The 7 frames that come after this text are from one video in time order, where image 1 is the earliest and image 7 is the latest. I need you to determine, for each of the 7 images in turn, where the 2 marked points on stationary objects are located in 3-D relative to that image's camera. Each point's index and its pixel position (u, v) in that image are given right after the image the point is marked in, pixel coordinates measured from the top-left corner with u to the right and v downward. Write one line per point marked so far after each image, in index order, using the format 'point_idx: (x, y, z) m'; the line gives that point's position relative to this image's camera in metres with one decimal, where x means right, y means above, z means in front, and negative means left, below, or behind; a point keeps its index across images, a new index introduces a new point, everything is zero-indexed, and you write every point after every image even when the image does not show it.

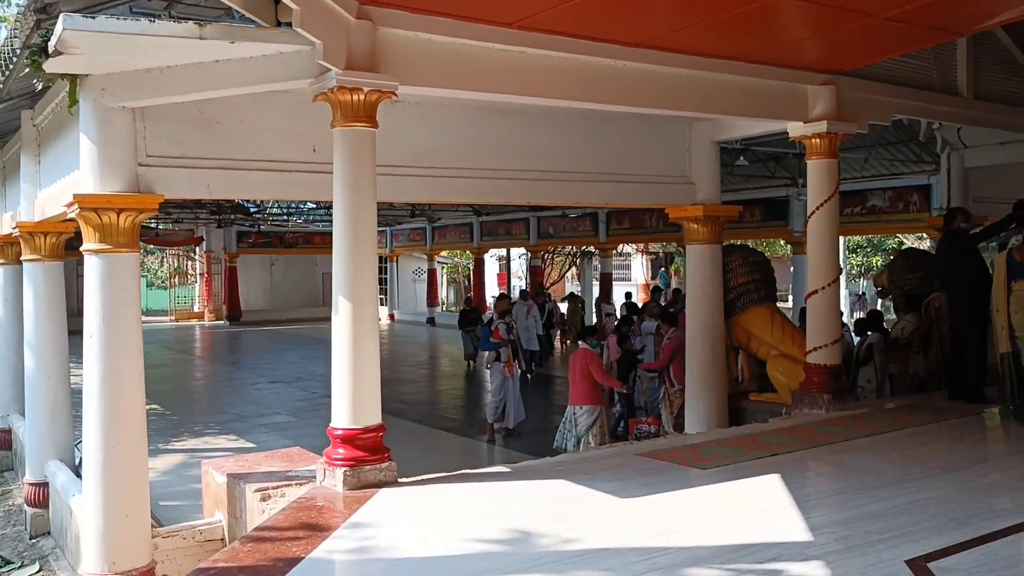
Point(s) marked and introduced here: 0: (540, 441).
0: (+0.3, -1.5, +8.7) m
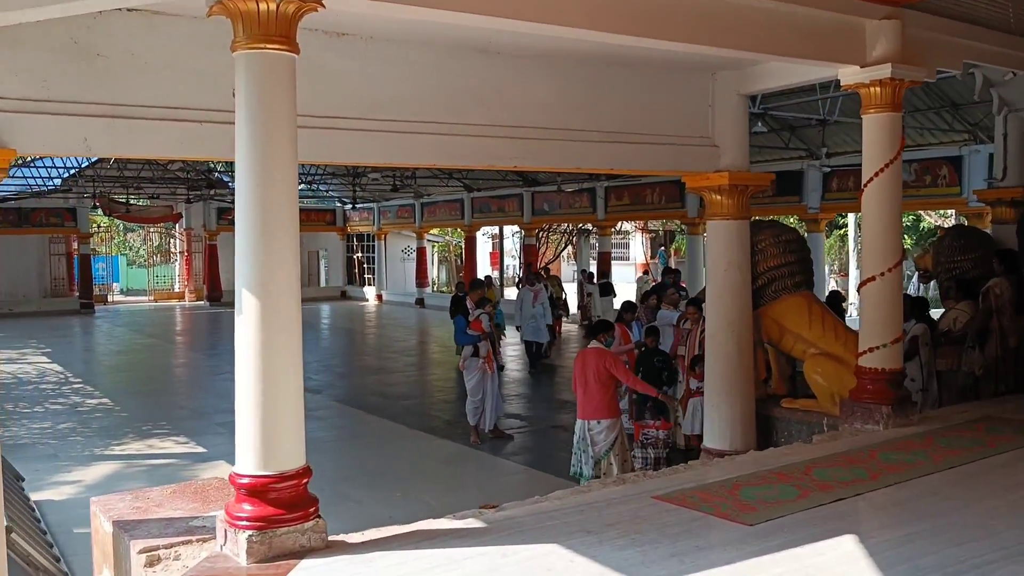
0: (+0.2, -1.3, +7.6) m
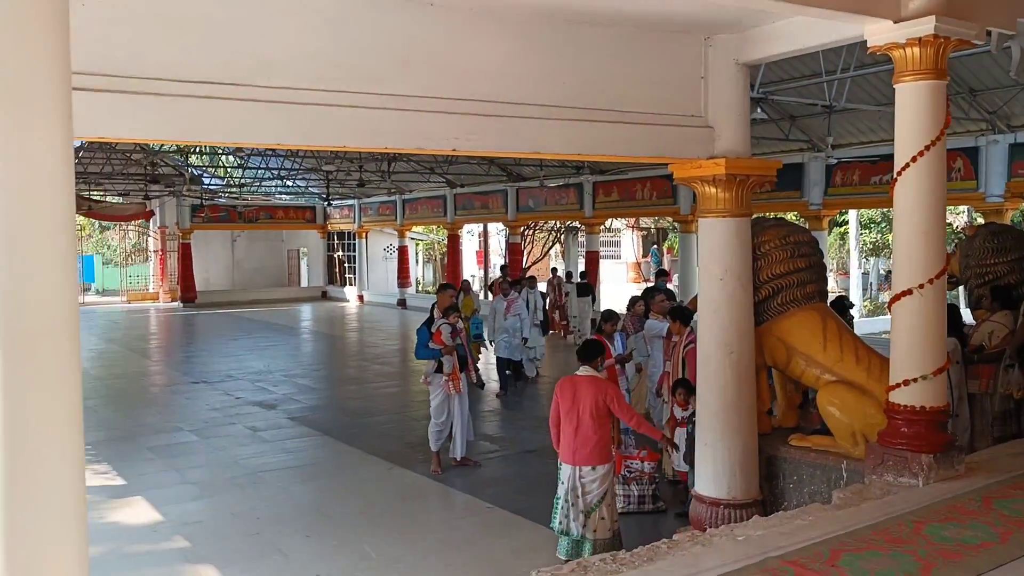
0: (-0.1, -1.4, +6.7) m
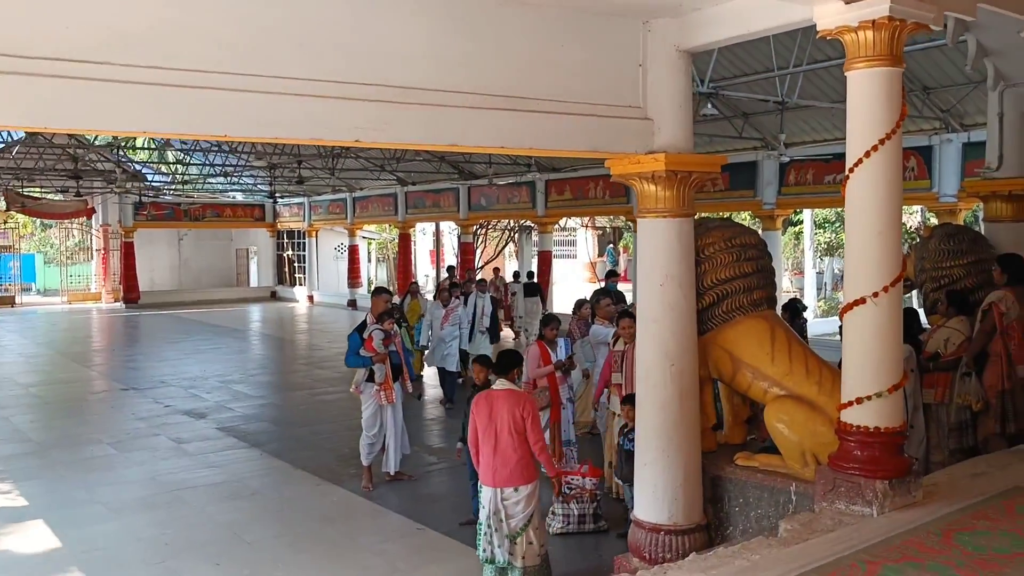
0: (-0.5, -1.4, +6.3) m
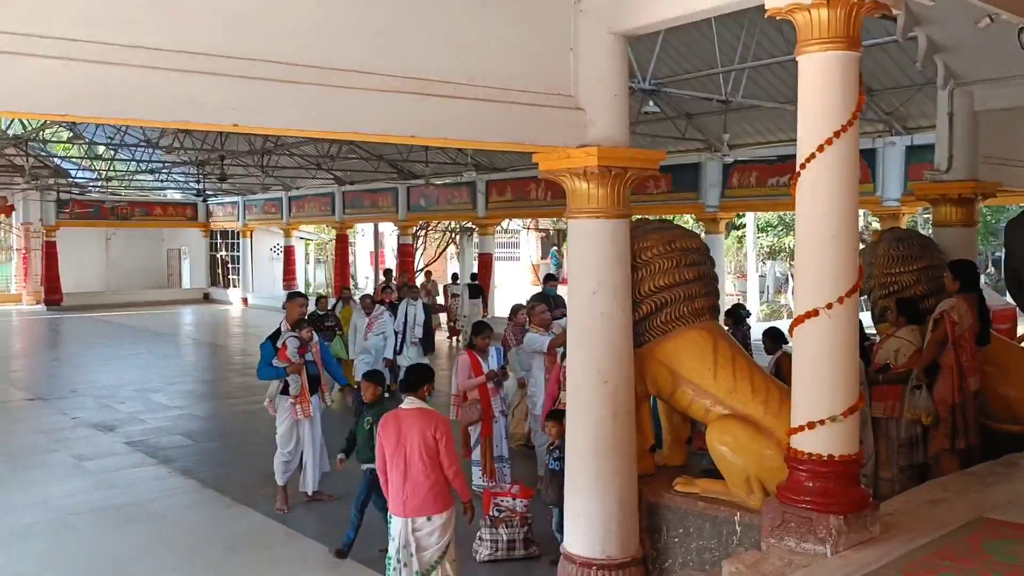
0: (-1.0, -1.4, +5.8) m
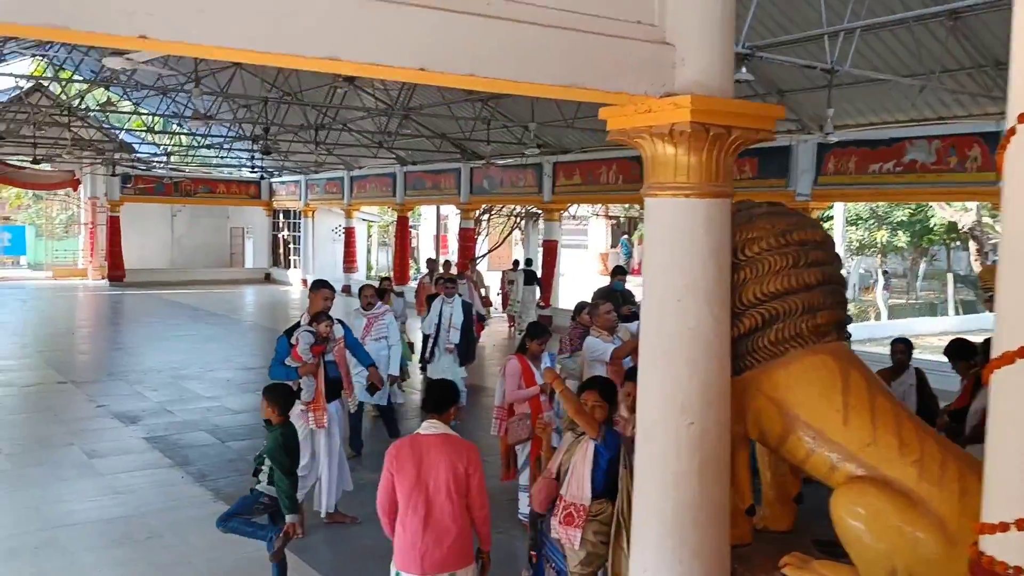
0: (-0.7, -1.4, +5.0) m
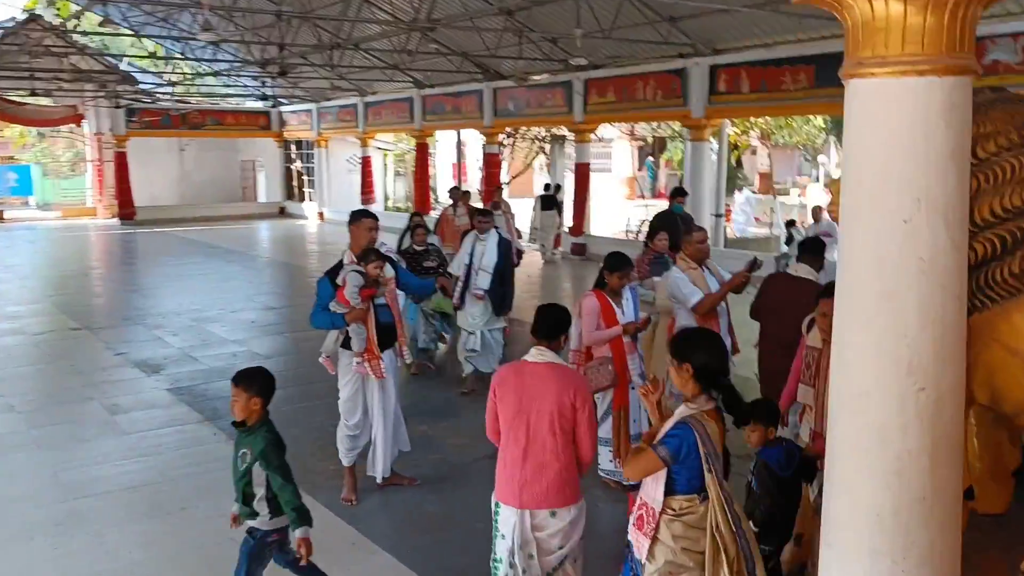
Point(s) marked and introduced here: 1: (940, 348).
0: (-0.3, -1.0, +4.4) m
1: (+0.9, -0.1, +1.9) m
